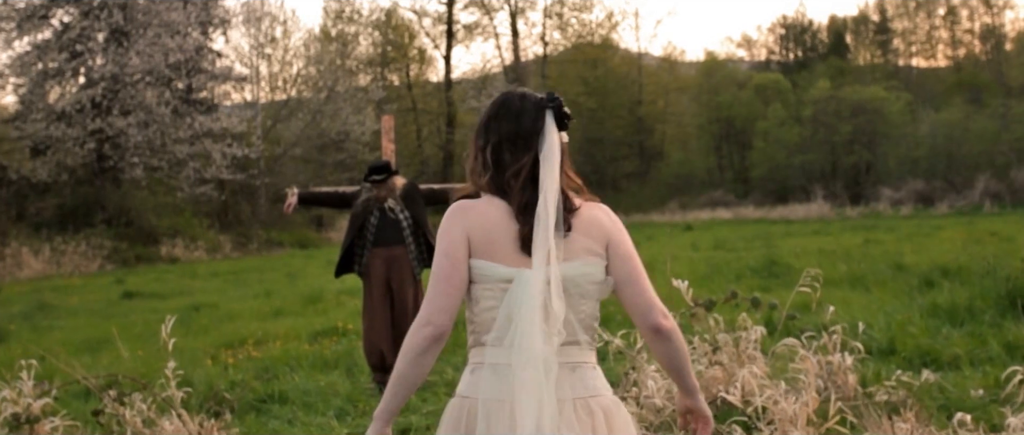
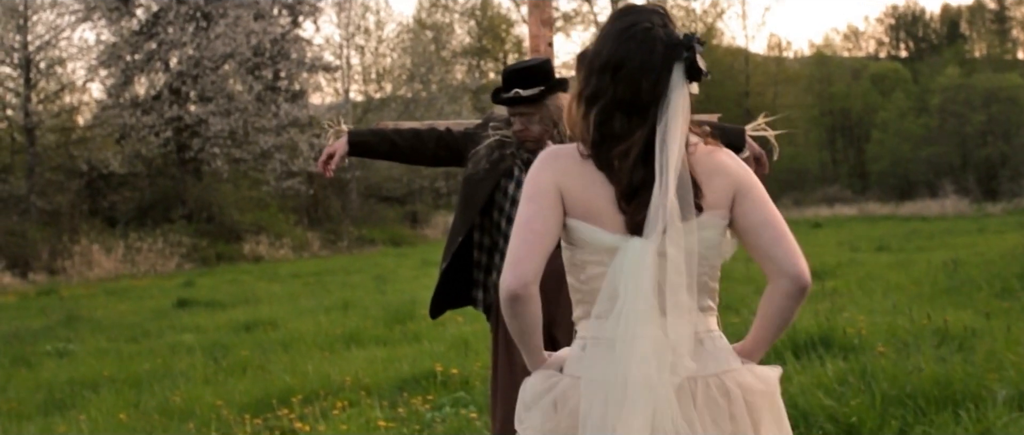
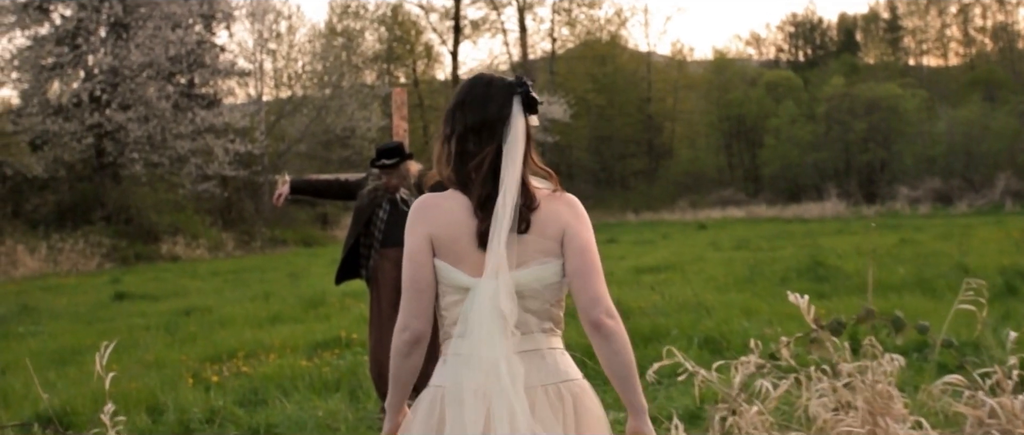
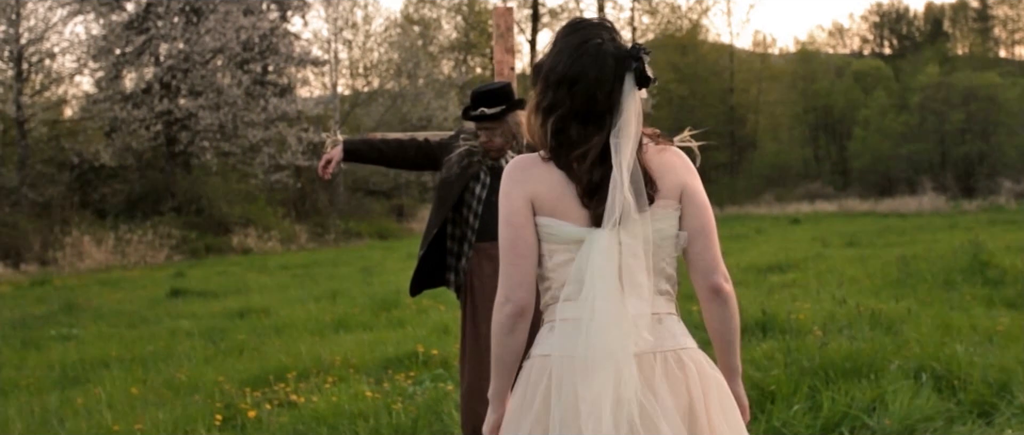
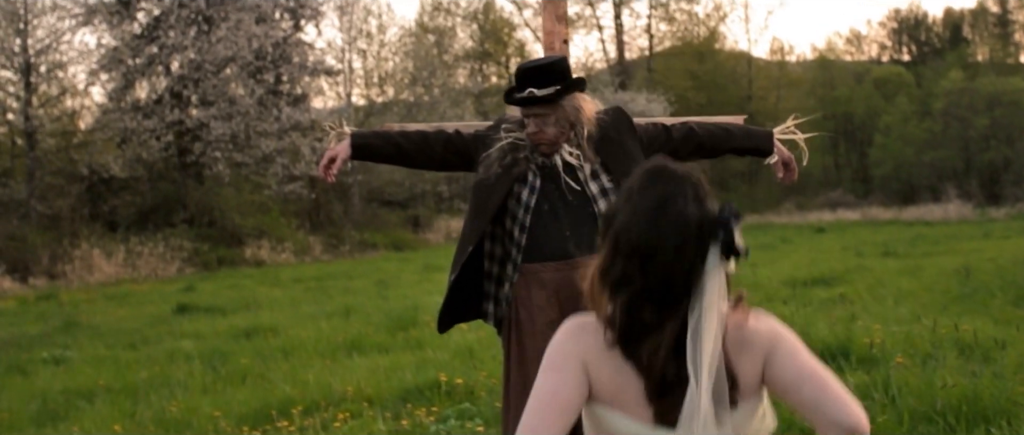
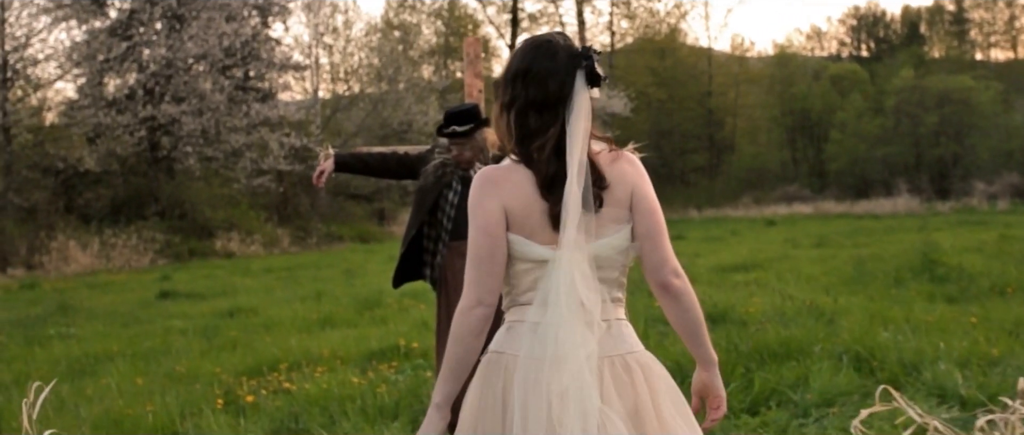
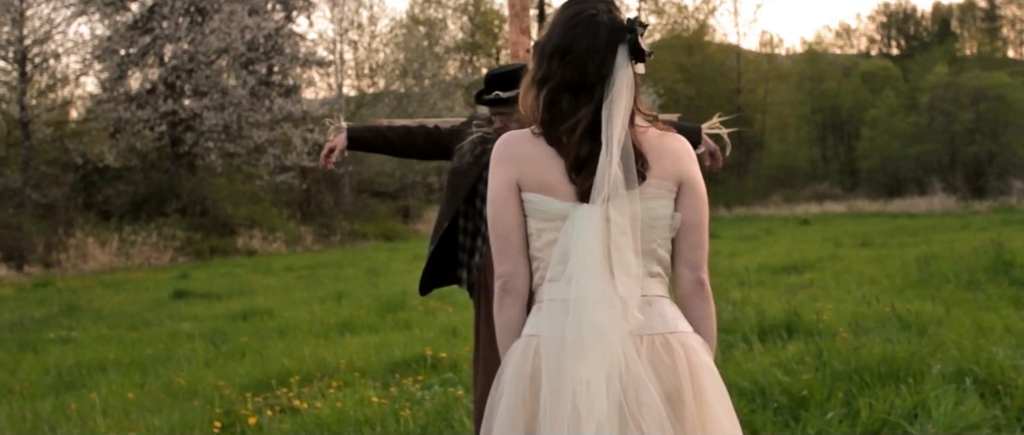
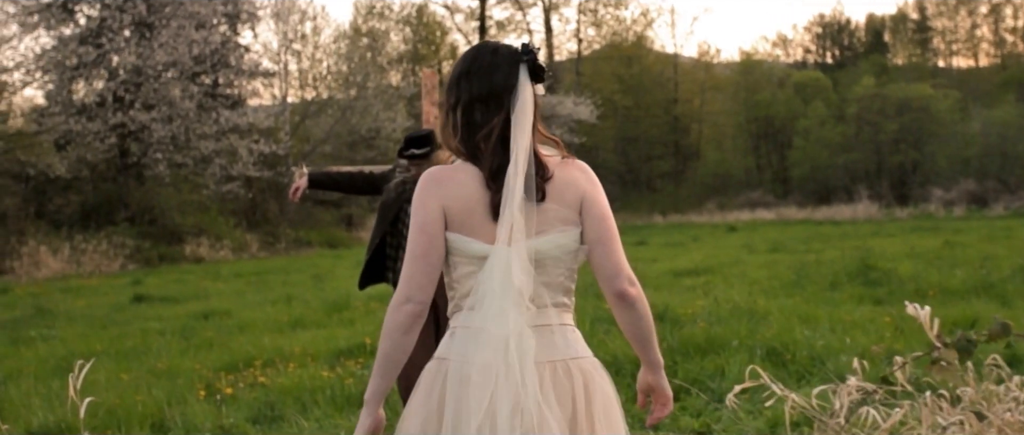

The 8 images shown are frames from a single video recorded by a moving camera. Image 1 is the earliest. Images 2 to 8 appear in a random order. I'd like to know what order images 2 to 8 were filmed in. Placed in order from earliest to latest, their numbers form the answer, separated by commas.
3, 8, 6, 4, 7, 2, 5
